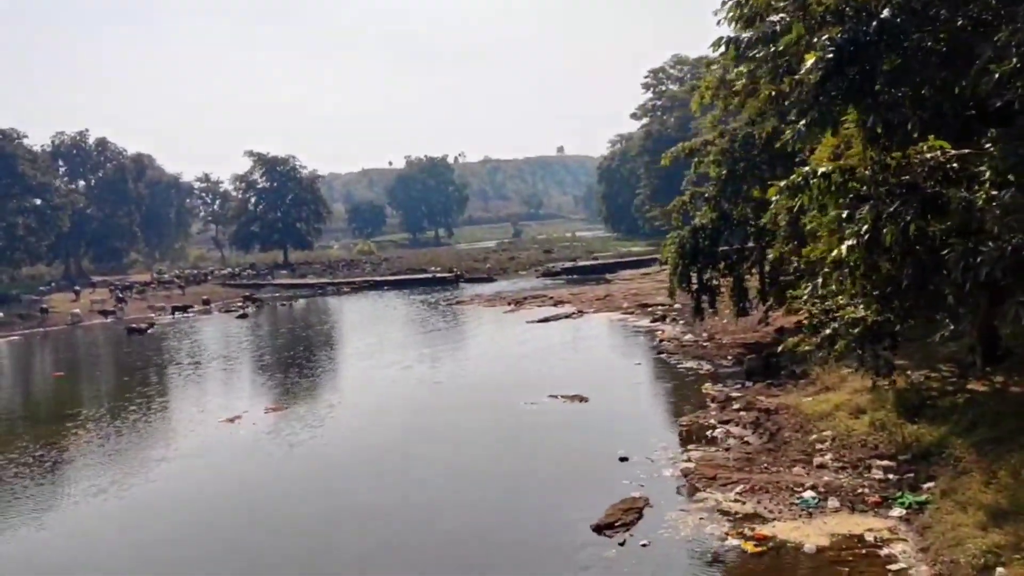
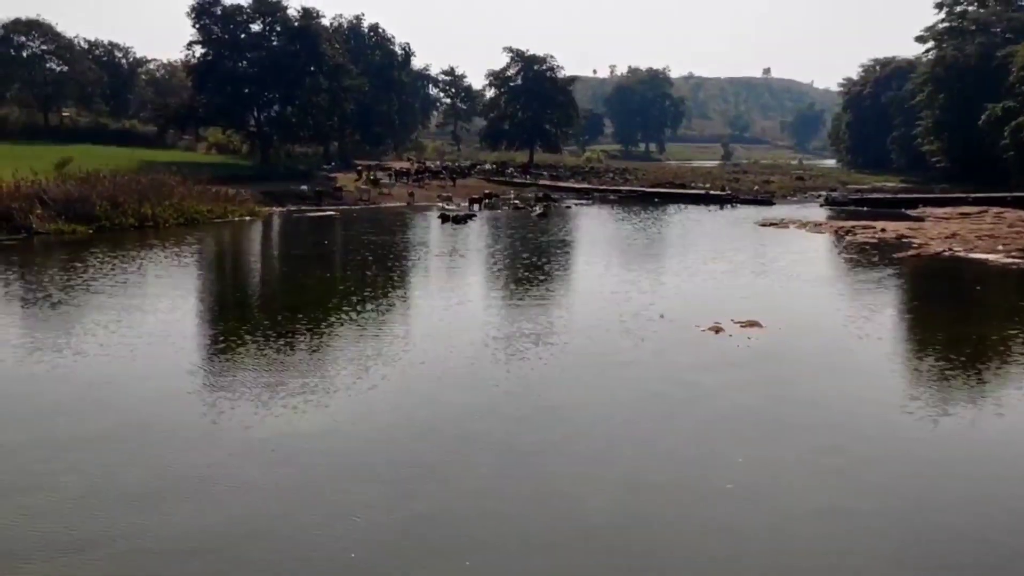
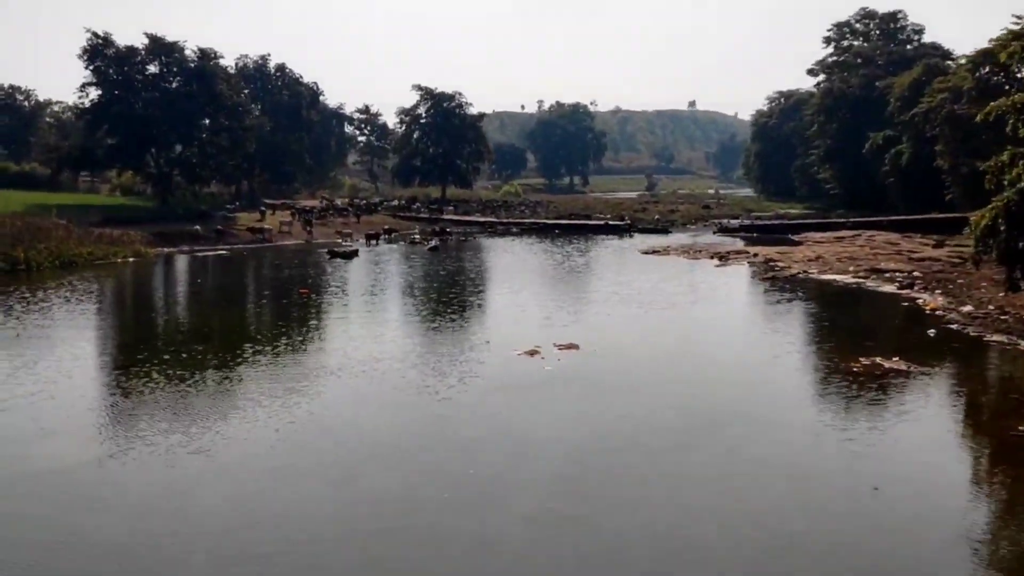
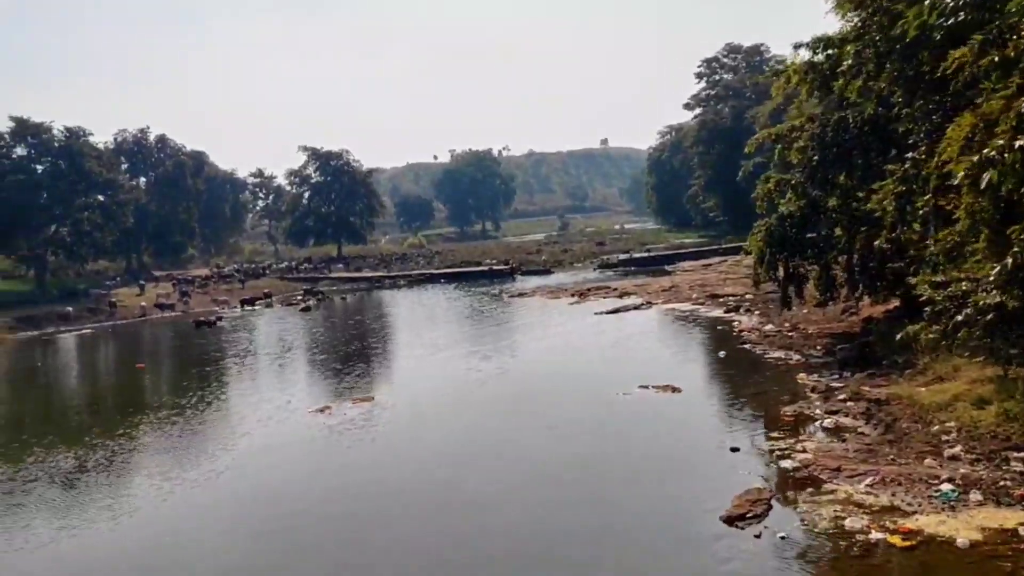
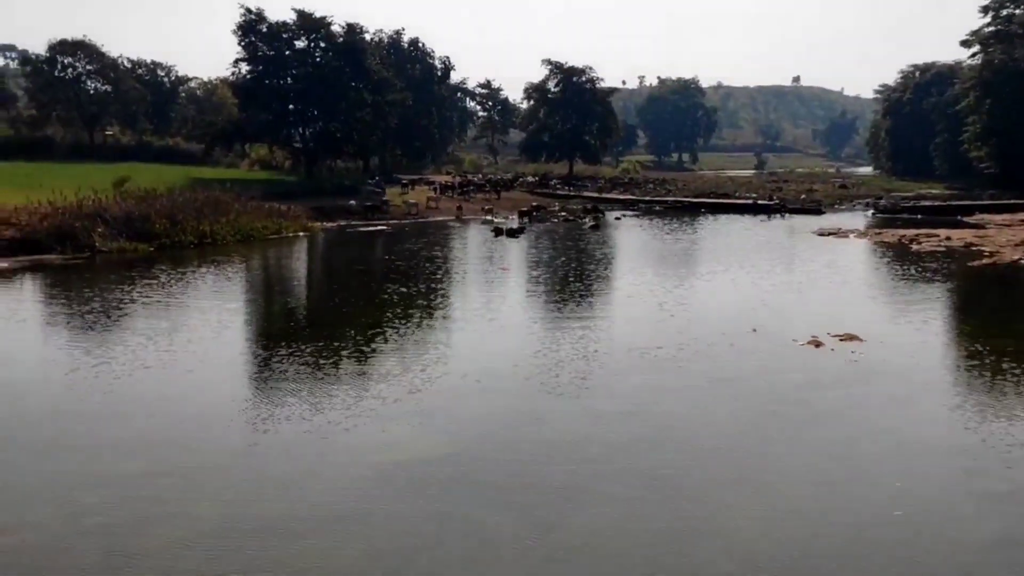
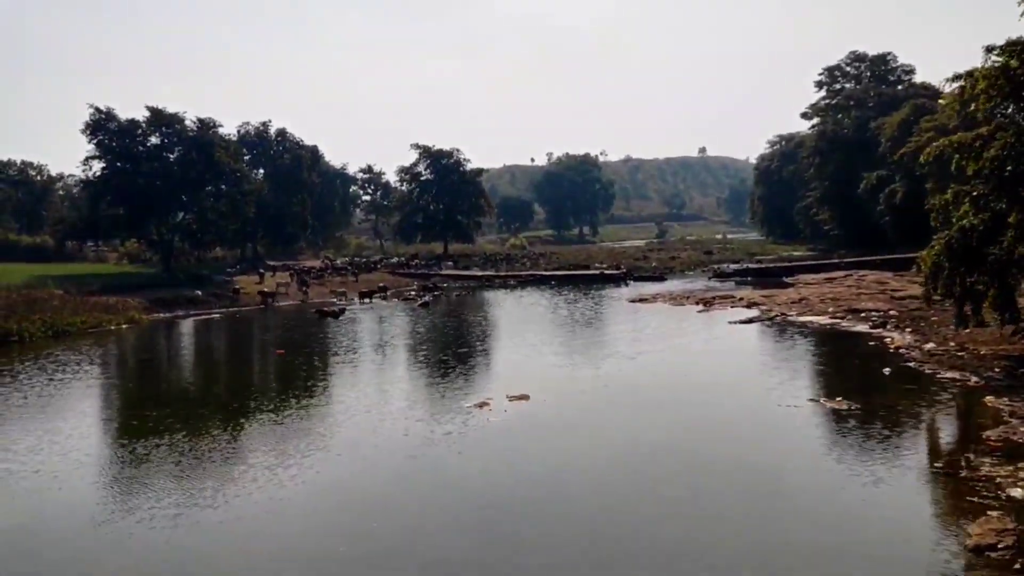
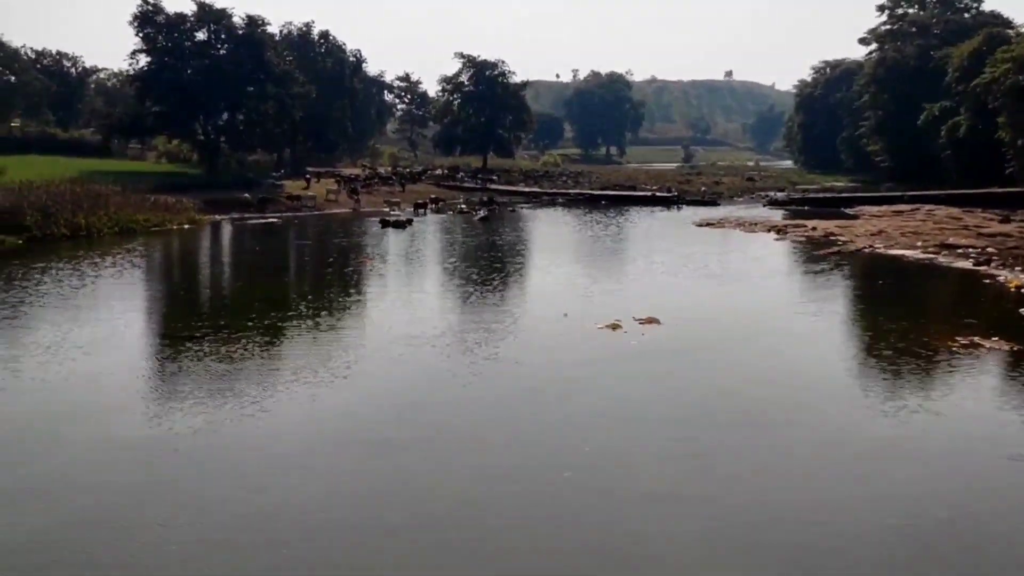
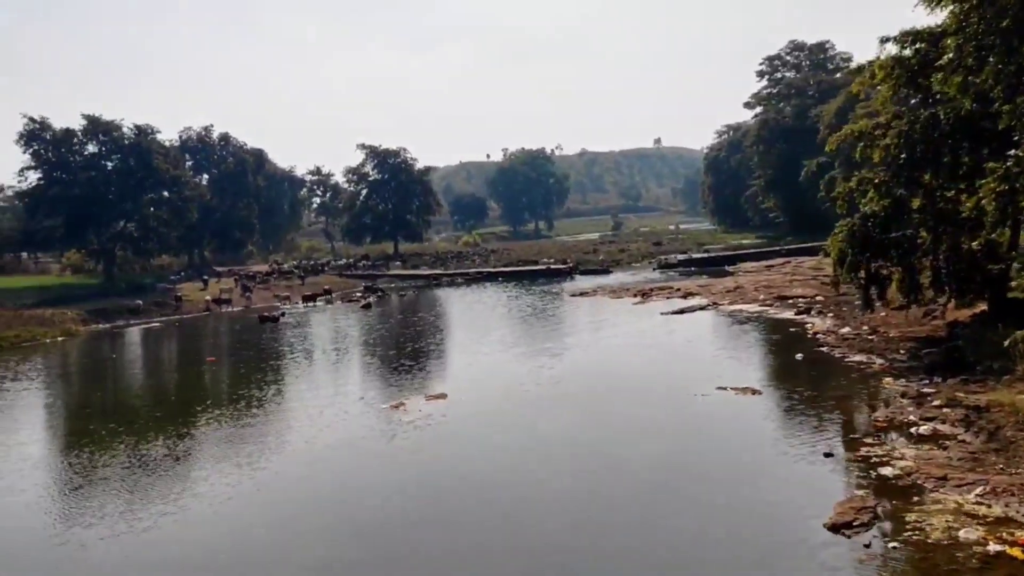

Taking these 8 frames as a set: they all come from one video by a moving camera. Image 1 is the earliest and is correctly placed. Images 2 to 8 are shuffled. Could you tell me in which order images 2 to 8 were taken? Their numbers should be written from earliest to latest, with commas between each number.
4, 8, 6, 3, 7, 2, 5
